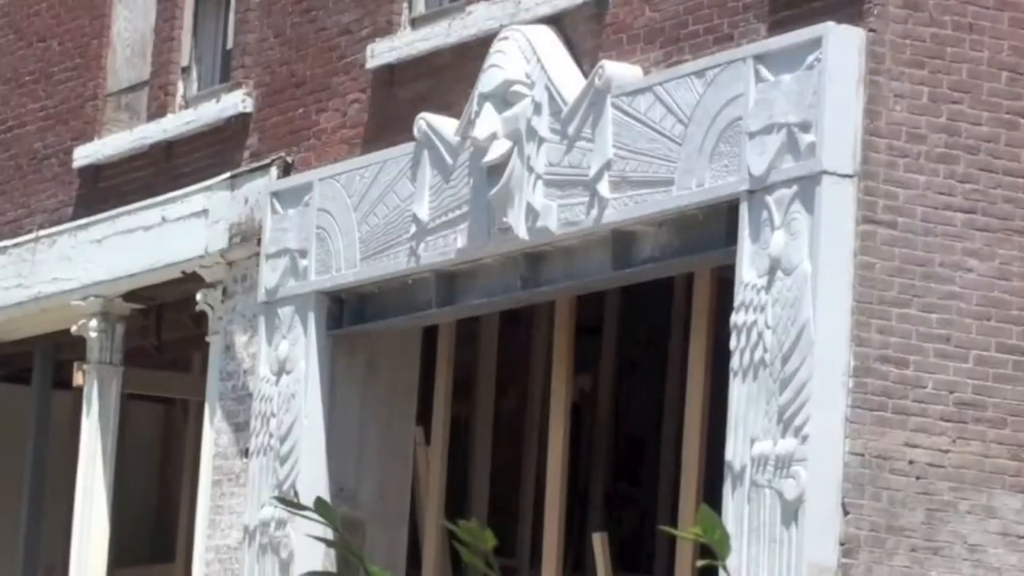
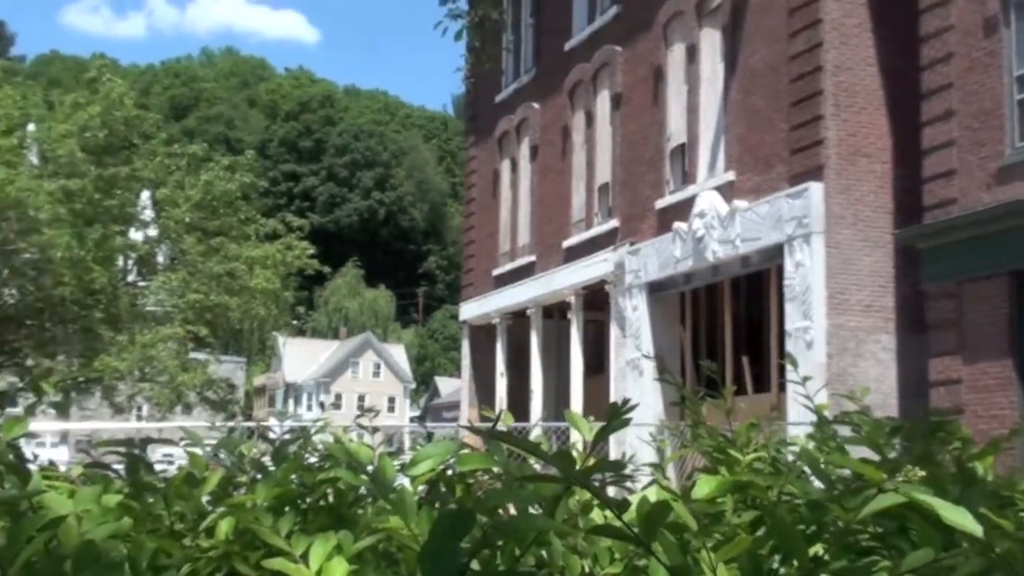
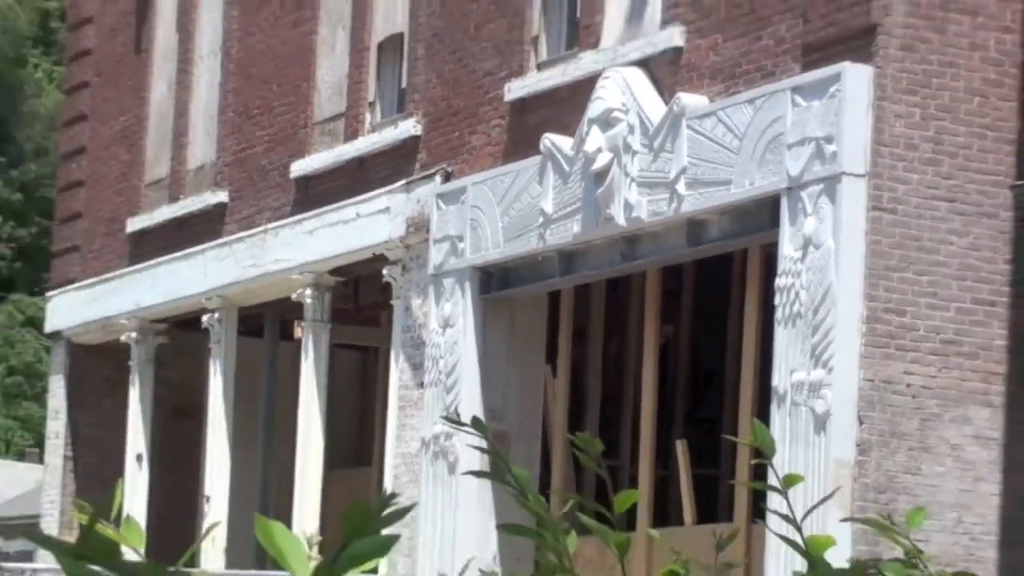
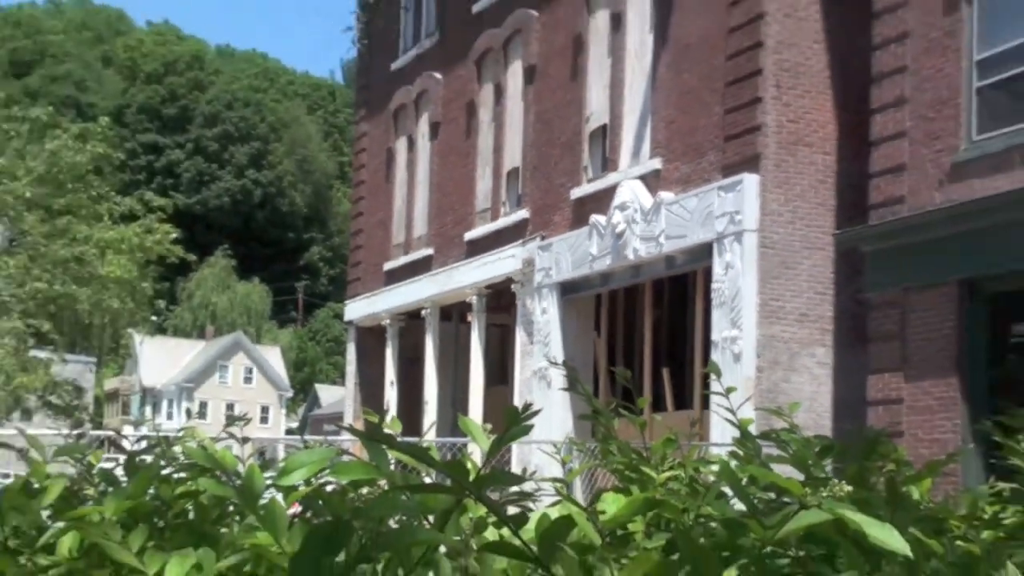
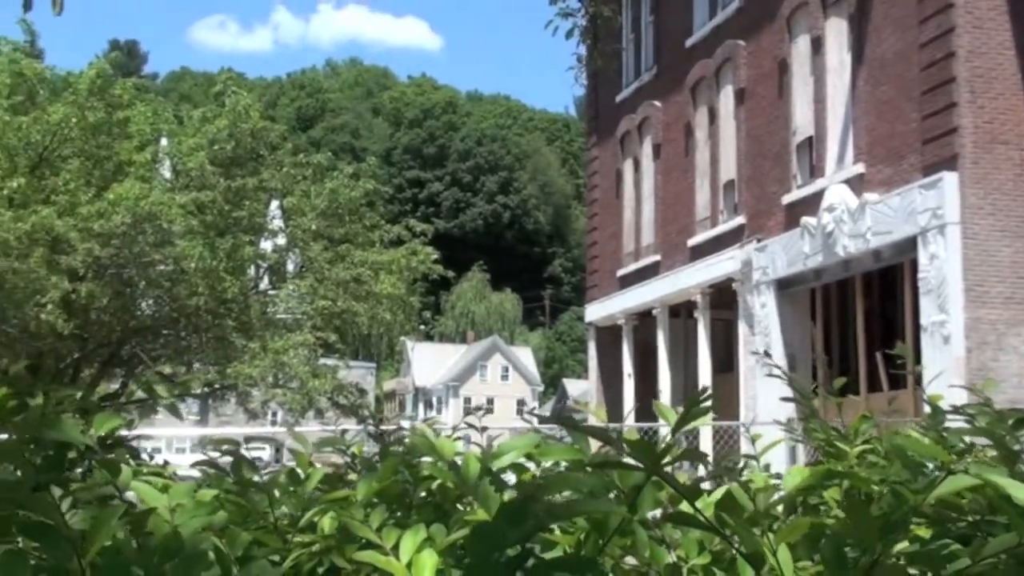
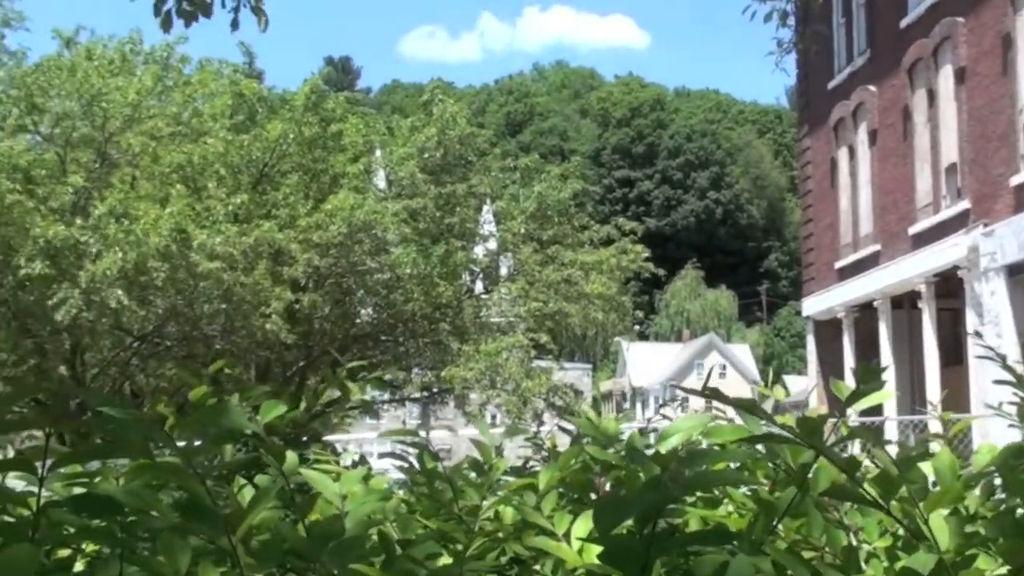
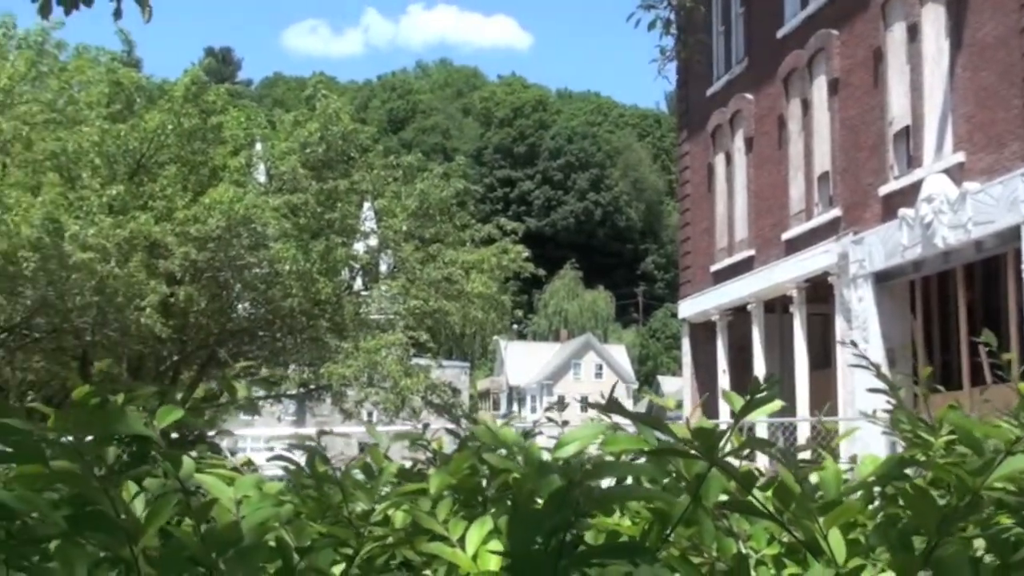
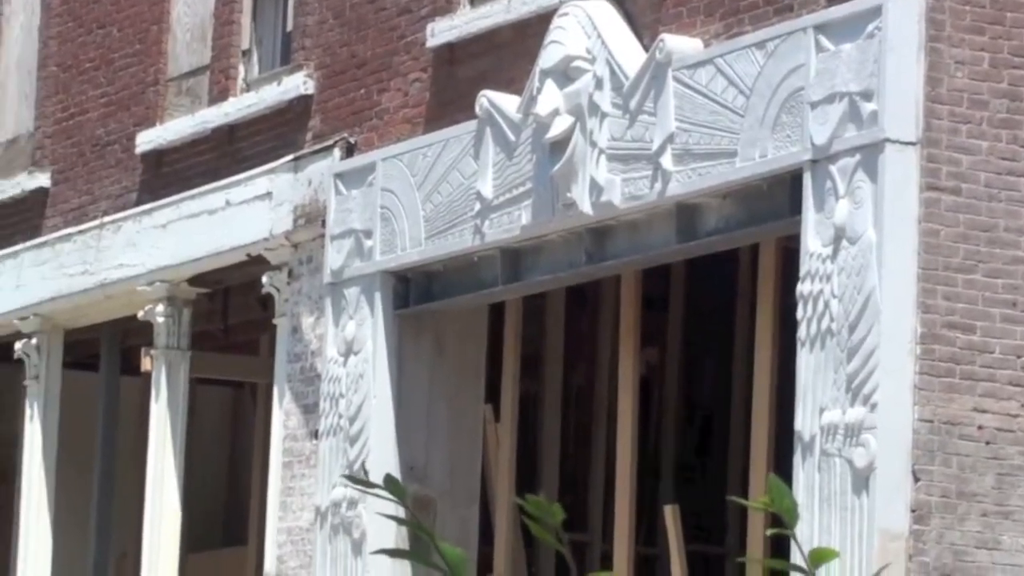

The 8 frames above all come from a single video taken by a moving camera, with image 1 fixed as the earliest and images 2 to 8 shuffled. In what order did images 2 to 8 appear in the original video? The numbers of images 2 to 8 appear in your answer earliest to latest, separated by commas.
8, 3, 4, 2, 5, 7, 6
